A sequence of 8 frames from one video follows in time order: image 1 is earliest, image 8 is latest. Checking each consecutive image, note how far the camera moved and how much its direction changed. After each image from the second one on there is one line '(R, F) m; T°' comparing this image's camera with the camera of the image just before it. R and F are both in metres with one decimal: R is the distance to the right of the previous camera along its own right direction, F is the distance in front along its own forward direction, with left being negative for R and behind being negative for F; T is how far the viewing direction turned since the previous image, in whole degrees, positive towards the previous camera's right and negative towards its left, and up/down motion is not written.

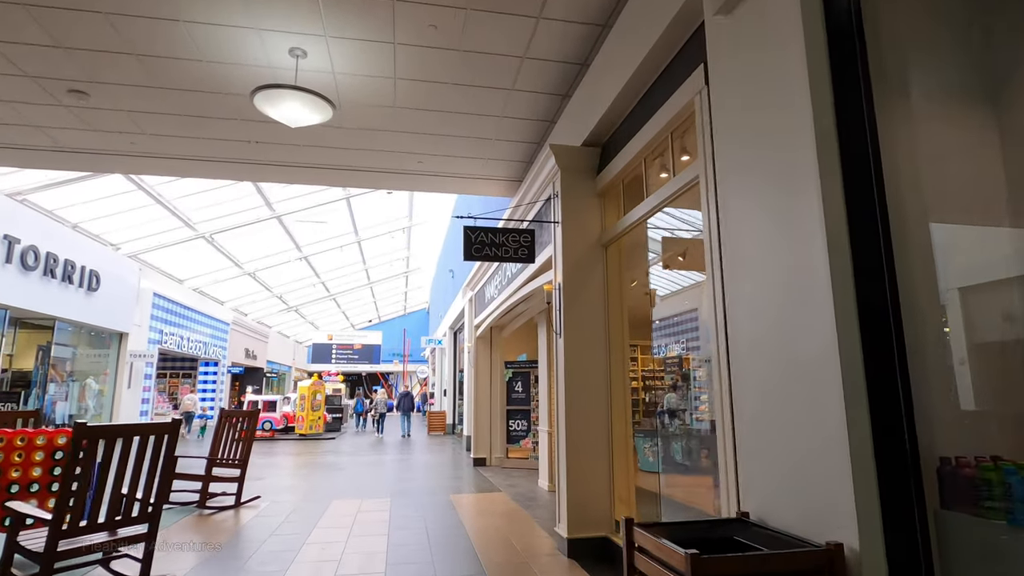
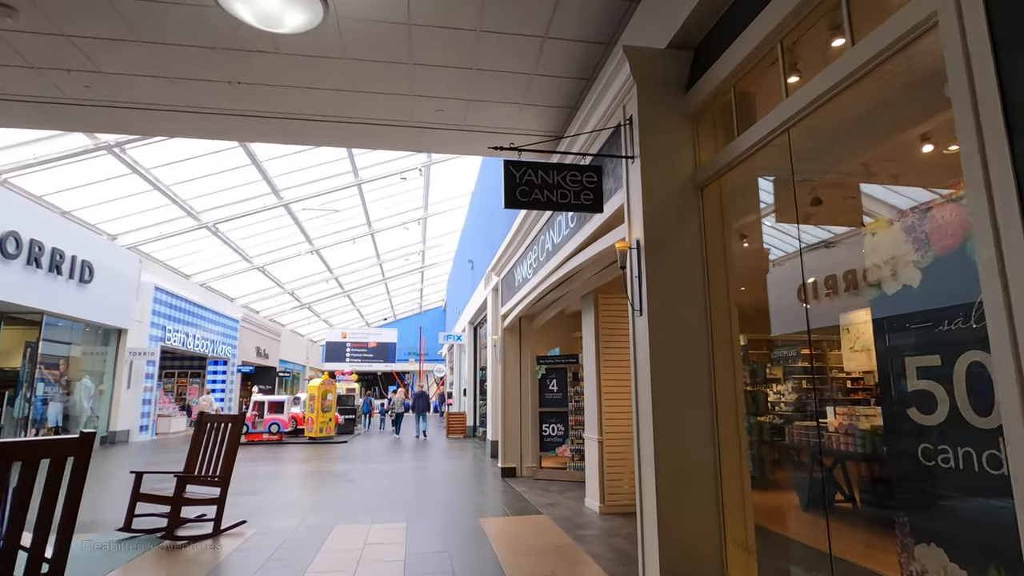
(-0.2, +1.2) m; -2°
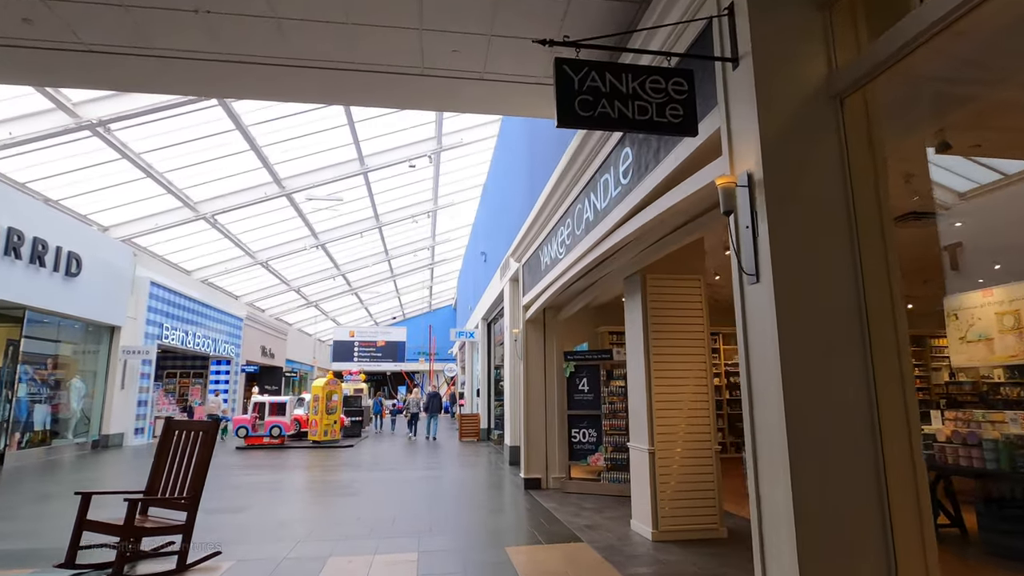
(-0.2, +0.9) m; -1°
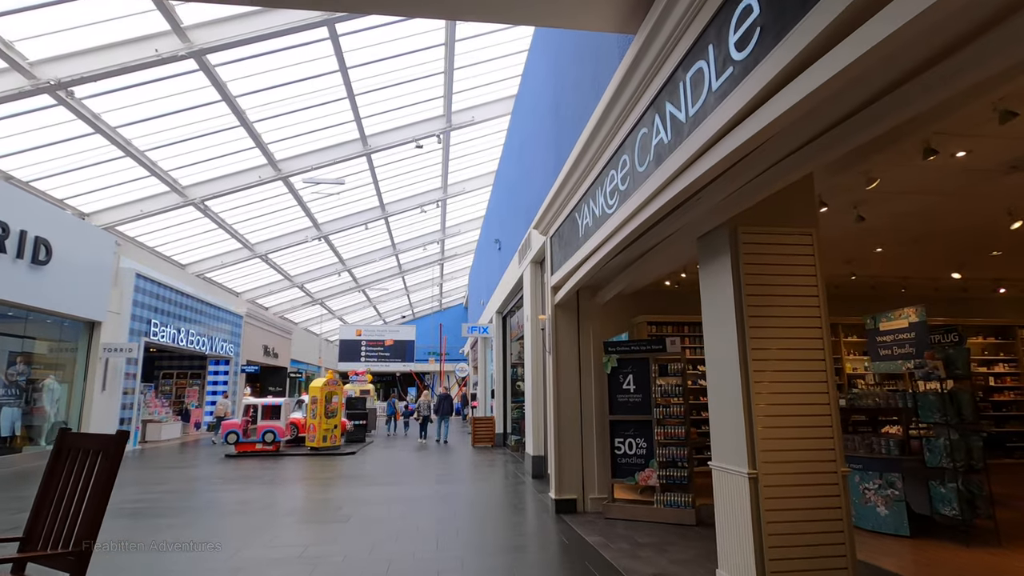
(-0.2, +1.3) m; -1°
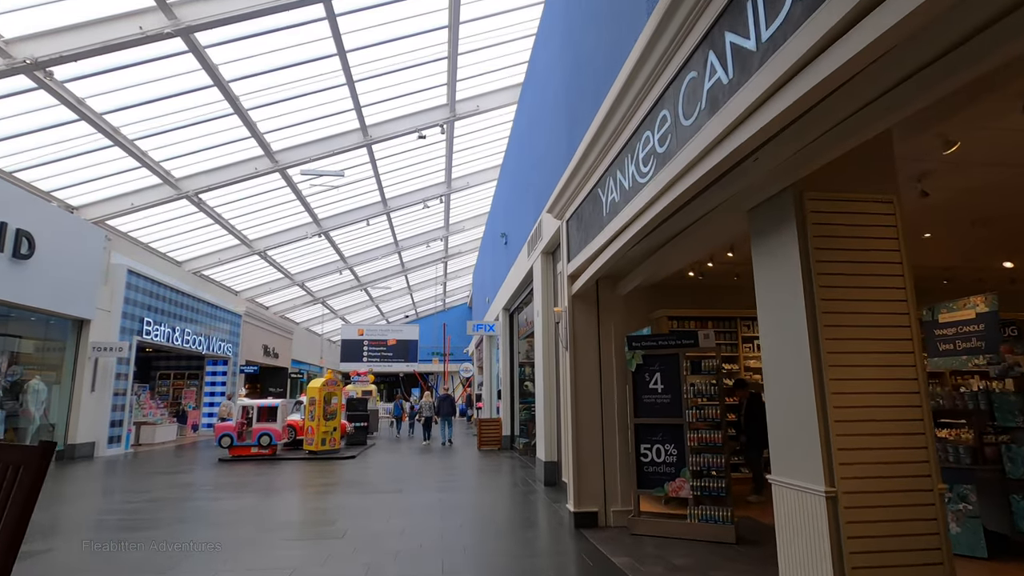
(-0.1, +0.6) m; 0°
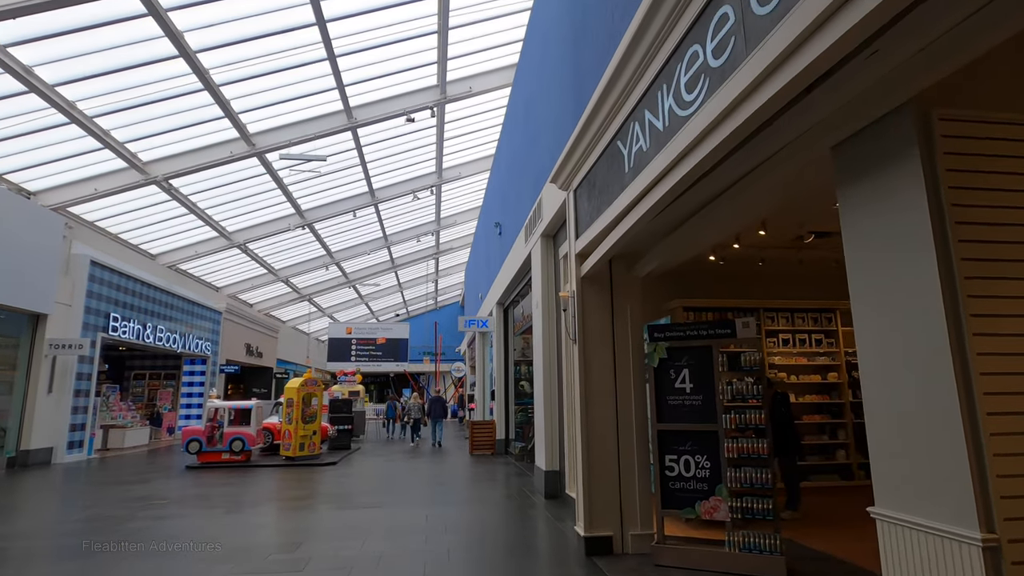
(0.0, +0.8) m; +1°
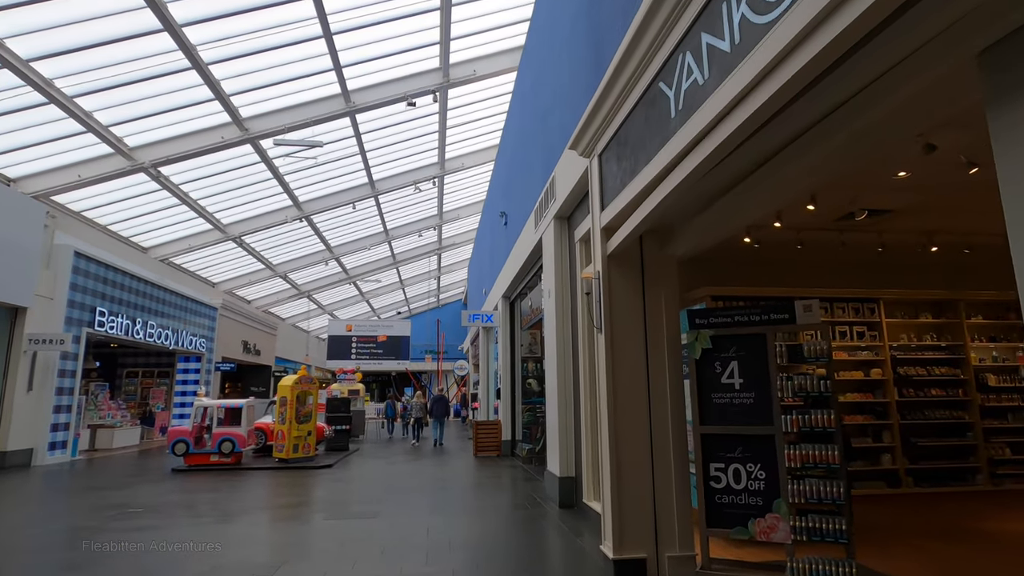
(-0.1, +0.6) m; 0°
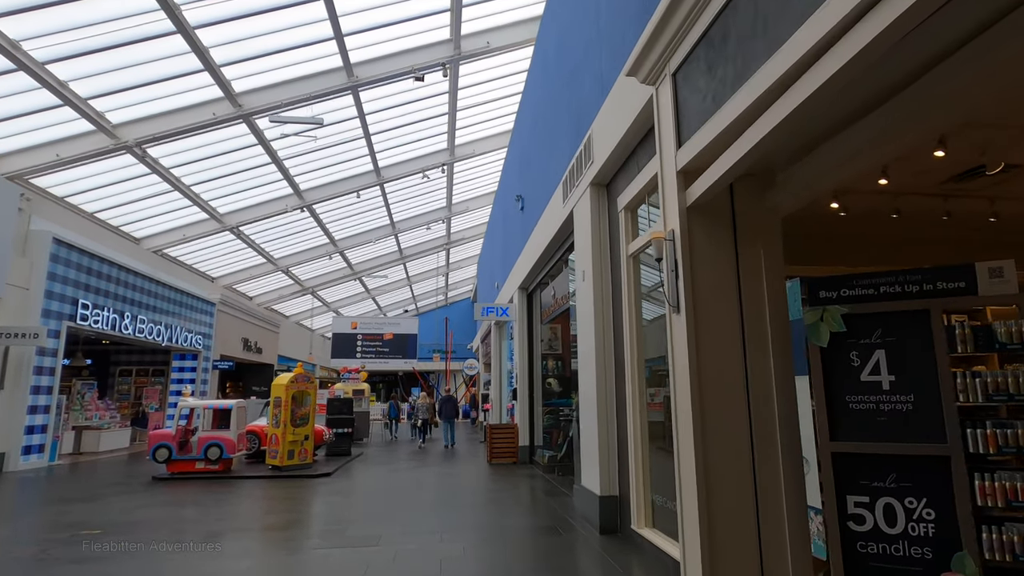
(-0.2, +1.0) m; -1°
